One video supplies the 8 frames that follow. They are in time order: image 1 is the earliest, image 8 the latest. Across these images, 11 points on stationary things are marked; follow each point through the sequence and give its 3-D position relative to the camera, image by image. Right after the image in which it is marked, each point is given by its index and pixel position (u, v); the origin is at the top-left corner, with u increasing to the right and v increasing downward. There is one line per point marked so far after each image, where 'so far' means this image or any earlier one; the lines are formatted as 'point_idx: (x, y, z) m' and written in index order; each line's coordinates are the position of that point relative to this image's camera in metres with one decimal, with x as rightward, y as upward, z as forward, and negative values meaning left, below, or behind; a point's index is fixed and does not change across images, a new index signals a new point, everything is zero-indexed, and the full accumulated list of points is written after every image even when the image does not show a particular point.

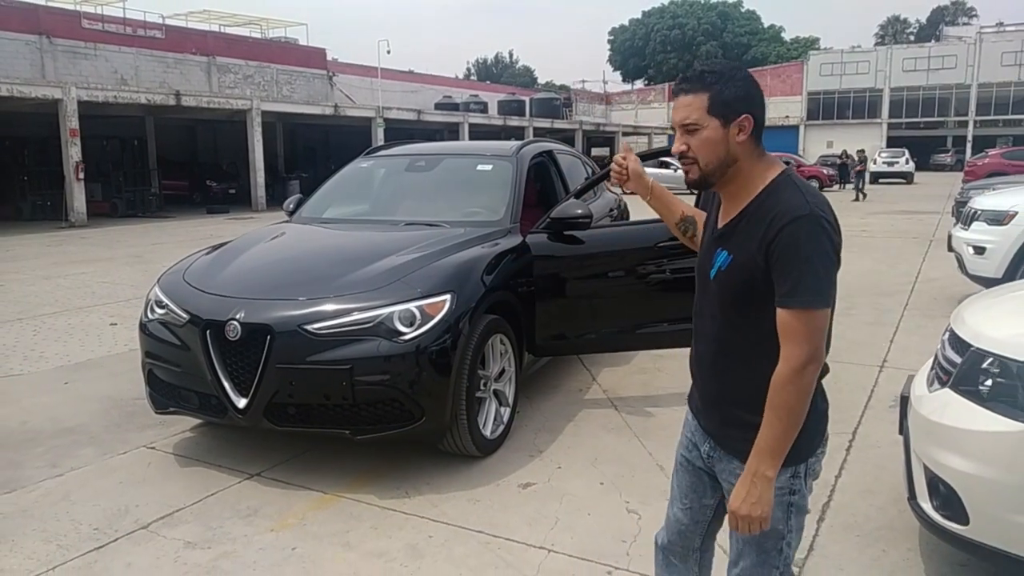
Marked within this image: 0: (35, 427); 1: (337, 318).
0: (-2.7, -0.8, +4.4) m
1: (-0.8, -0.1, +3.4) m
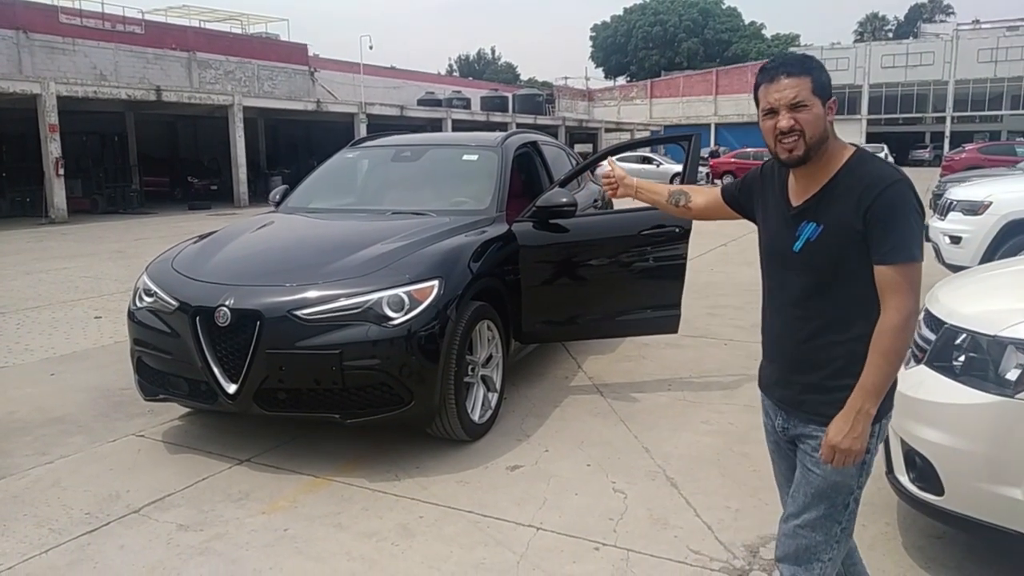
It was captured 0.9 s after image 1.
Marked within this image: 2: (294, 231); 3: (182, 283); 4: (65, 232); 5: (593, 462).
0: (-2.8, -0.7, +4.4) m
1: (-0.8, -0.1, +3.5) m
2: (-1.2, +0.3, +4.4) m
3: (-1.6, 0.0, +3.8) m
4: (-9.0, +1.1, +15.6) m
5: (+0.4, -0.8, +3.6) m
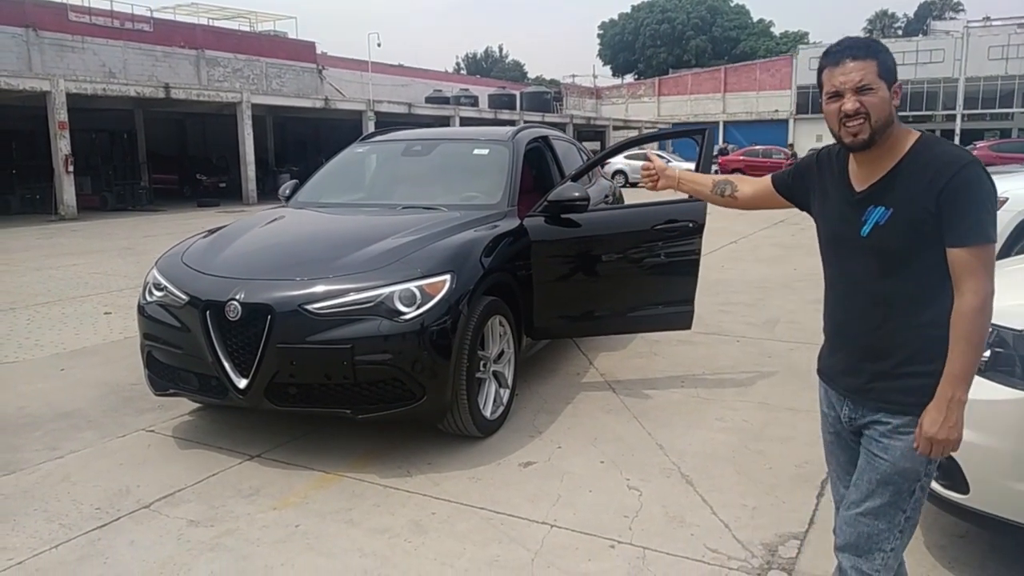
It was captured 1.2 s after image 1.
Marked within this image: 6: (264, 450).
0: (-2.7, -0.7, +4.4) m
1: (-0.8, 0.0, +3.4) m
2: (-1.2, +0.3, +4.3) m
3: (-1.5, +0.1, +3.7) m
4: (-8.9, +1.2, +15.6) m
5: (+0.4, -0.8, +3.6) m
6: (-1.2, -0.8, +3.7) m
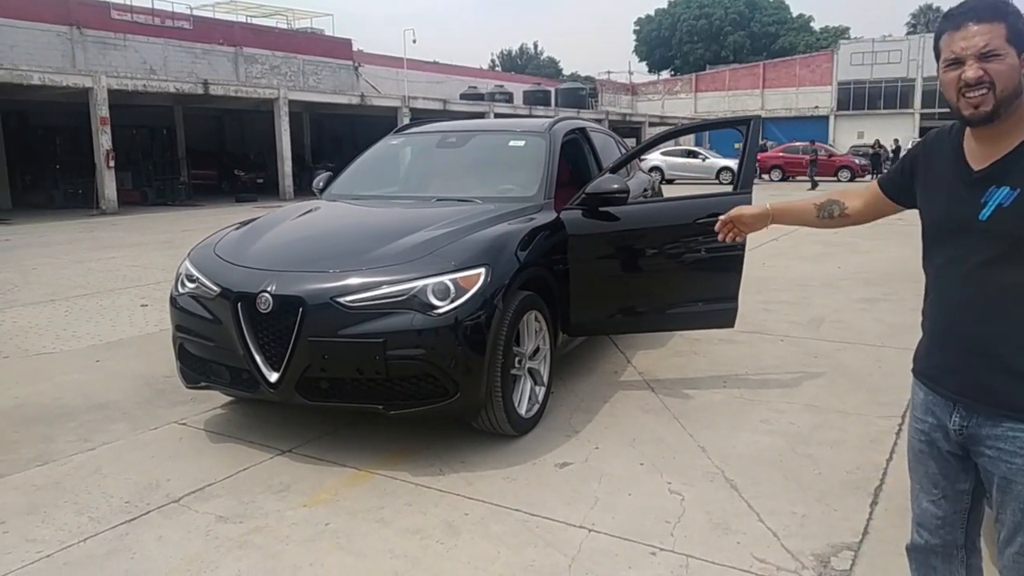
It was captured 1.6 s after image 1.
0: (-2.5, -0.7, +4.4) m
1: (-0.6, 0.0, +3.3) m
2: (-1.0, +0.4, +4.3) m
3: (-1.4, +0.1, +3.7) m
4: (-8.2, +1.3, +15.9) m
5: (+0.6, -0.8, +3.5) m
6: (-1.0, -0.7, +3.7) m
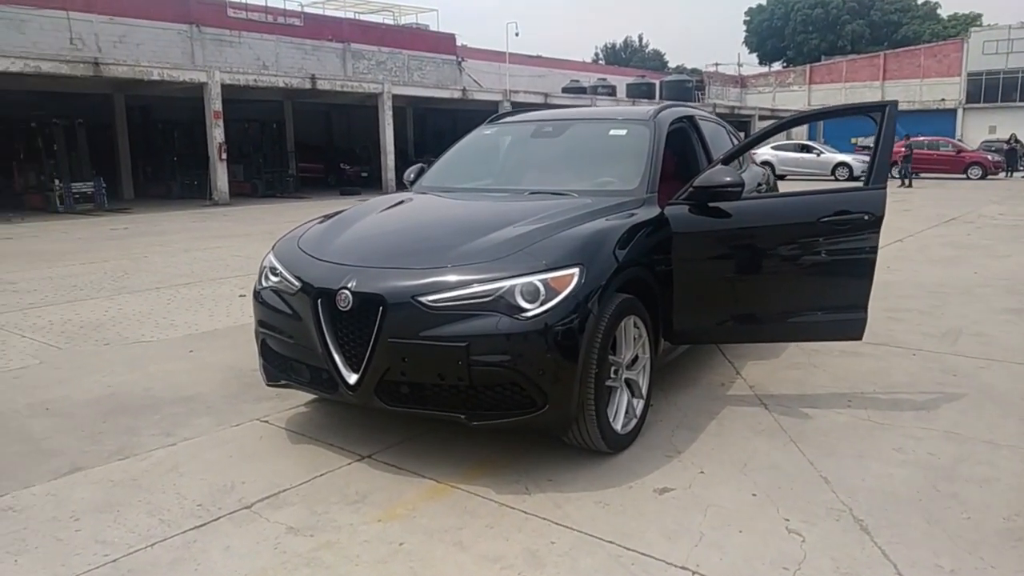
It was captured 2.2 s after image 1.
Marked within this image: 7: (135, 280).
0: (-2.0, -0.6, +4.4) m
1: (-0.2, 0.0, +3.1) m
2: (-0.4, +0.4, +4.0) m
3: (-0.9, +0.1, +3.5) m
4: (-6.1, +1.6, +16.4) m
5: (+1.0, -0.8, +3.1) m
6: (-0.6, -0.7, +3.5) m
7: (-4.0, +0.1, +8.1) m
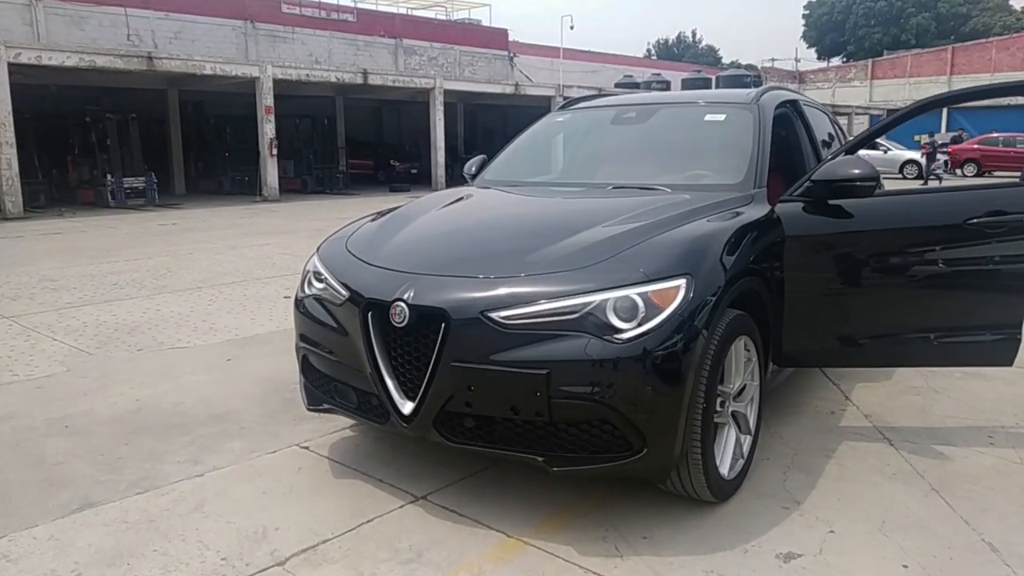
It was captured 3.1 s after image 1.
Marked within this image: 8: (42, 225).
0: (-1.6, -0.6, +3.9) m
1: (+0.1, -0.1, +2.5) m
2: (-0.1, +0.4, +3.5) m
3: (-0.6, +0.1, +3.0) m
4: (-5.0, +1.6, +16.2) m
5: (+1.3, -0.9, +2.4) m
6: (-0.3, -0.8, +2.9) m
7: (-3.4, +0.1, +7.8) m
8: (-8.1, +1.1, +13.3) m
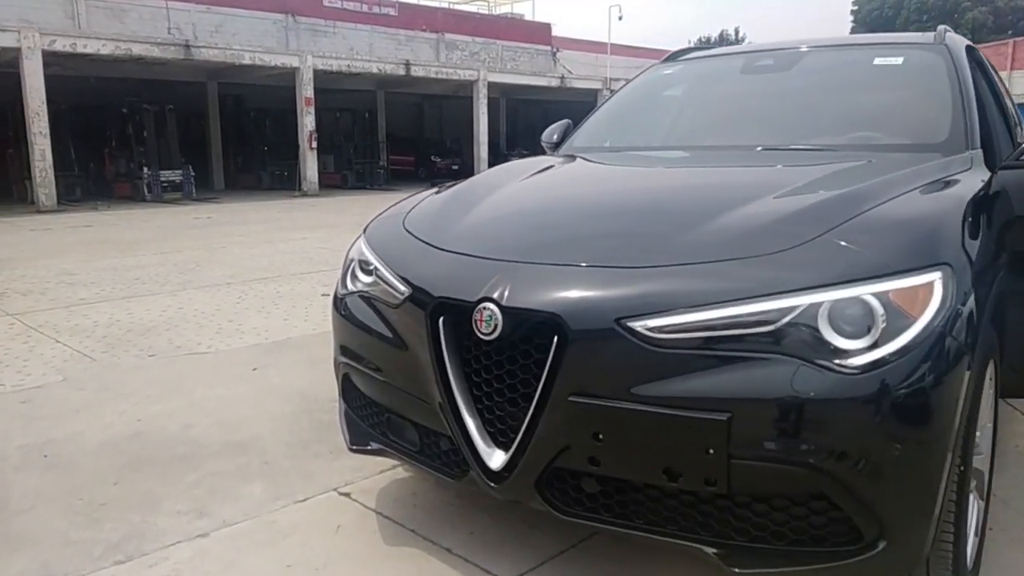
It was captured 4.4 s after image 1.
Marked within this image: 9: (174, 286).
0: (-1.3, -0.6, +3.1) m
1: (+0.4, 0.0, +1.6) m
2: (+0.3, +0.4, +2.6) m
3: (-0.3, +0.1, +2.1) m
4: (-4.0, +1.7, +15.5) m
5: (+1.6, -0.9, +1.5) m
6: (0.0, -0.8, +2.1) m
7: (-2.8, +0.1, +7.0) m
8: (-7.3, +1.2, +12.8) m
9: (-2.8, 0.0, +6.4) m
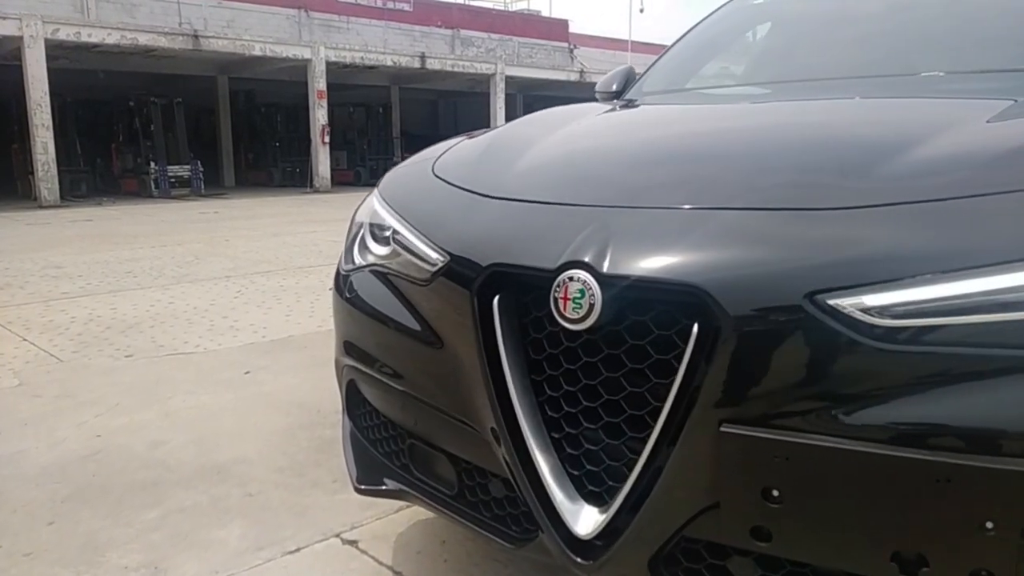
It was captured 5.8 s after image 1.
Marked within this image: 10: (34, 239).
0: (-1.1, -0.5, +2.4) m
1: (+0.5, 0.0, +0.9) m
2: (+0.5, +0.4, +1.9) m
3: (-0.1, +0.2, +1.5) m
4: (-3.6, +1.7, +14.9) m
5: (+1.7, -0.8, +0.8) m
6: (+0.2, -0.7, +1.4) m
7: (-2.5, +0.2, +6.4) m
8: (-6.9, +1.2, +12.3) m
9: (-2.6, +0.1, +5.8) m
10: (-5.3, +0.5, +8.5) m
